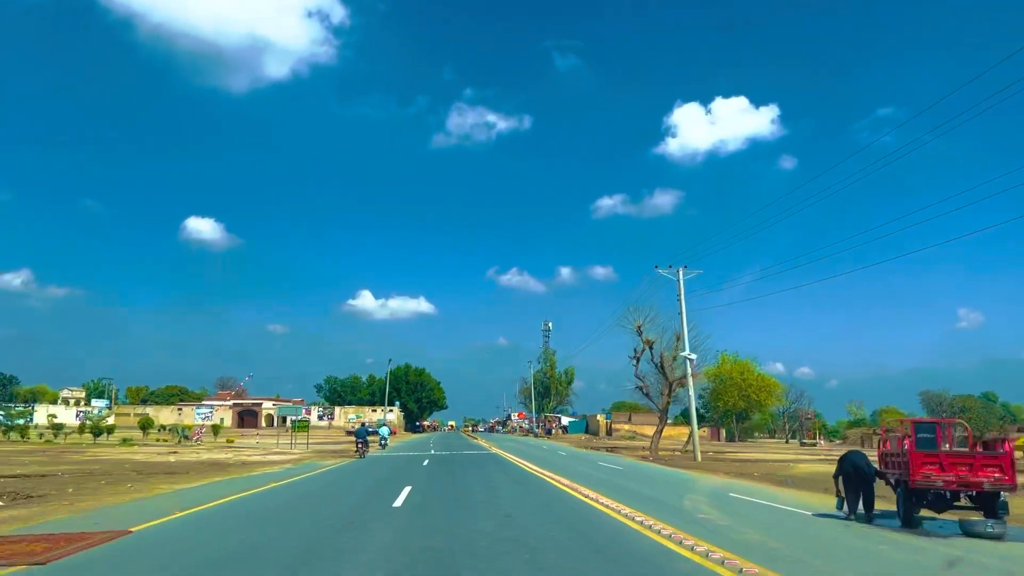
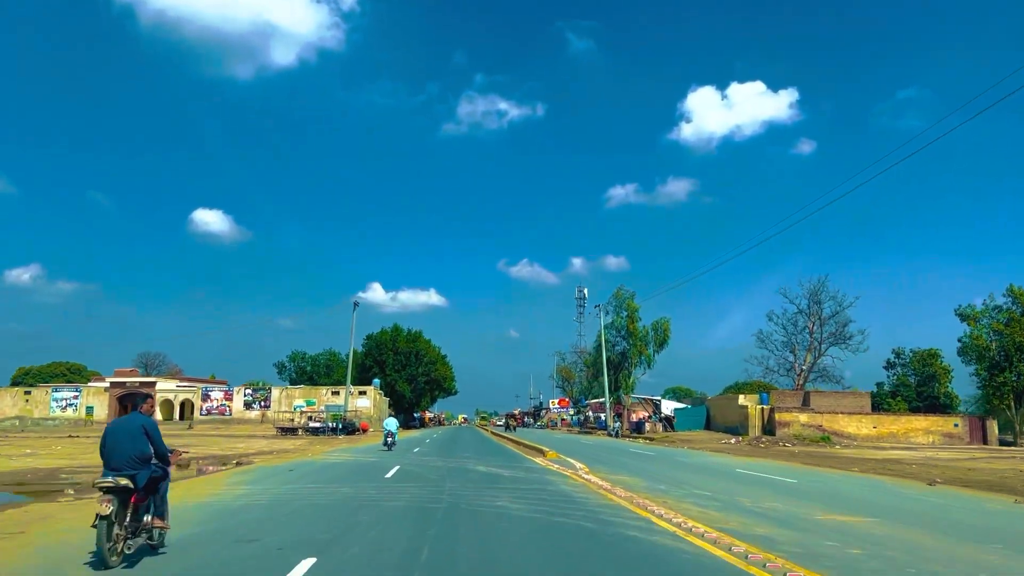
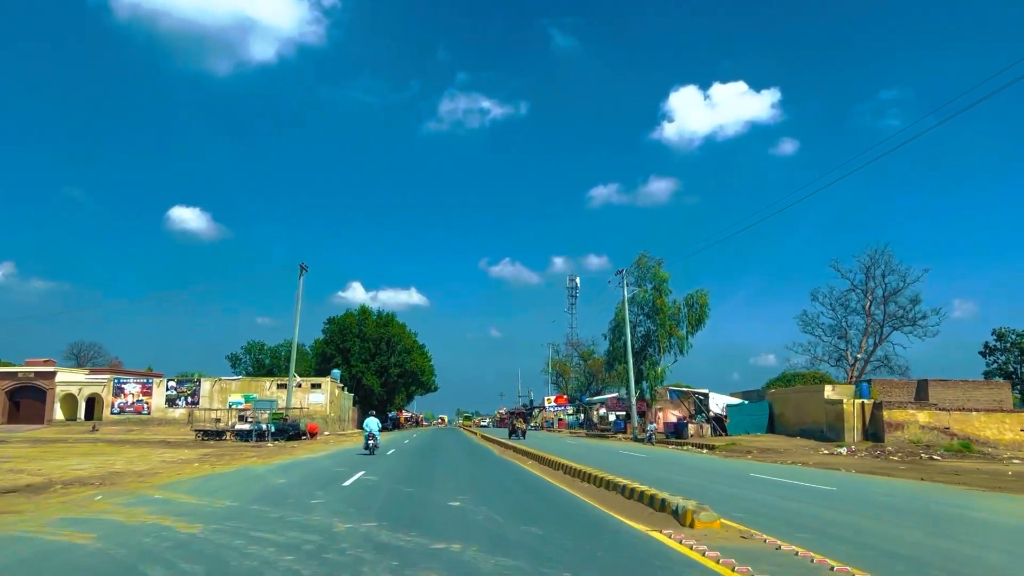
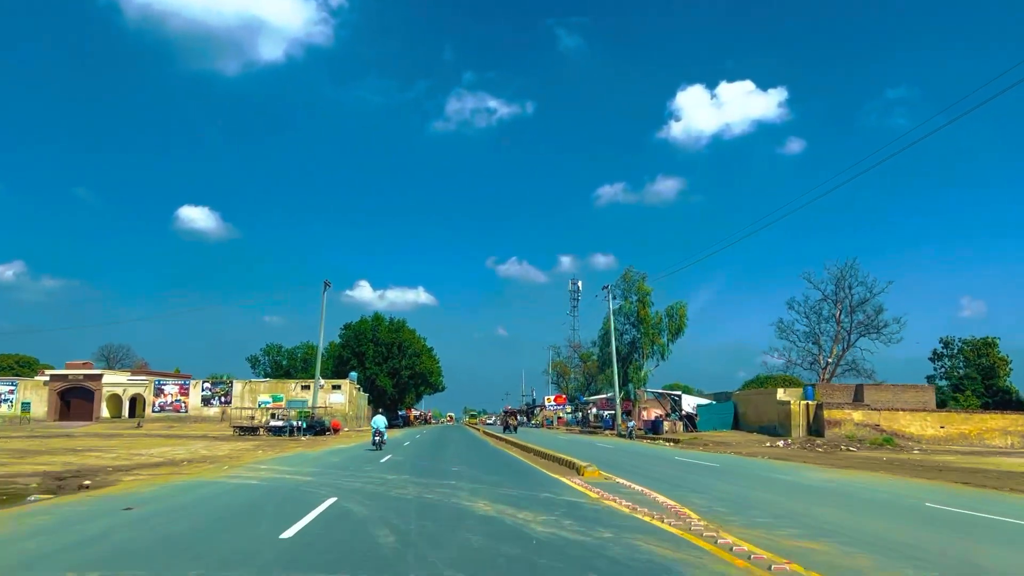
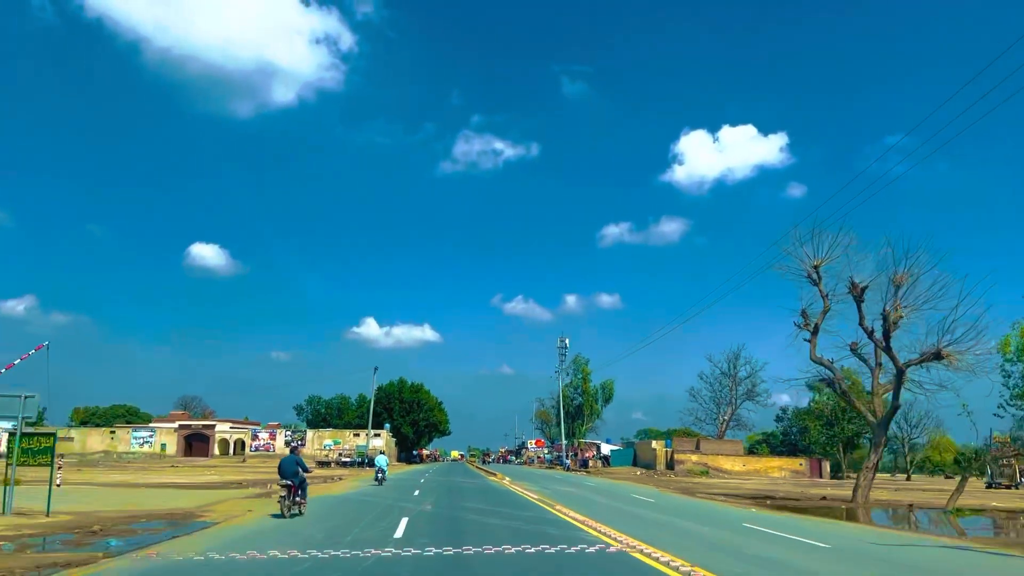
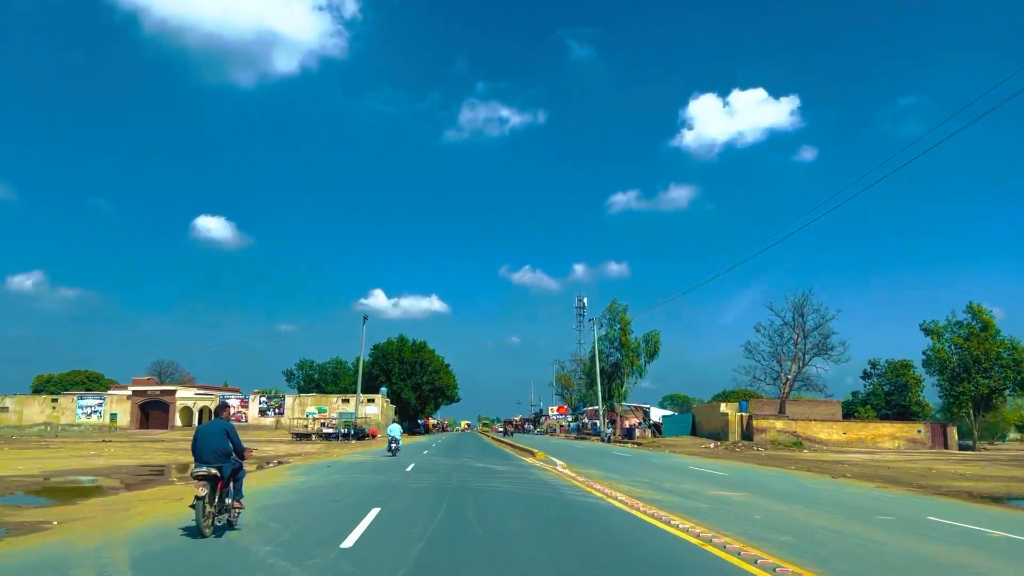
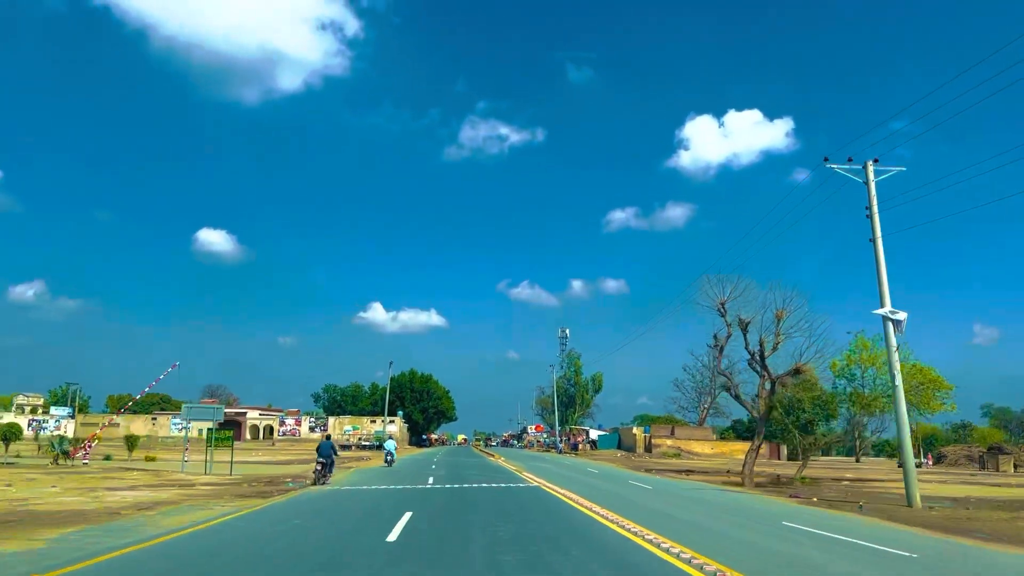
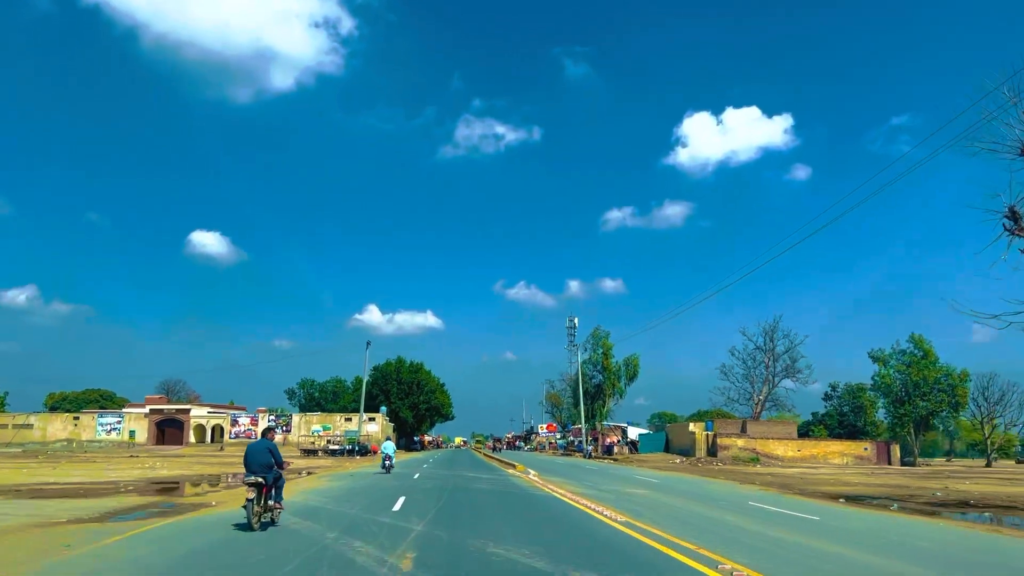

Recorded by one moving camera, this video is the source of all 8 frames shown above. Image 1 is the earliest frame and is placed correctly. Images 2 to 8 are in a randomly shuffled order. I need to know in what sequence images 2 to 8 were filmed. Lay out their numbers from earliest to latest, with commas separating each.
7, 5, 8, 6, 2, 4, 3
